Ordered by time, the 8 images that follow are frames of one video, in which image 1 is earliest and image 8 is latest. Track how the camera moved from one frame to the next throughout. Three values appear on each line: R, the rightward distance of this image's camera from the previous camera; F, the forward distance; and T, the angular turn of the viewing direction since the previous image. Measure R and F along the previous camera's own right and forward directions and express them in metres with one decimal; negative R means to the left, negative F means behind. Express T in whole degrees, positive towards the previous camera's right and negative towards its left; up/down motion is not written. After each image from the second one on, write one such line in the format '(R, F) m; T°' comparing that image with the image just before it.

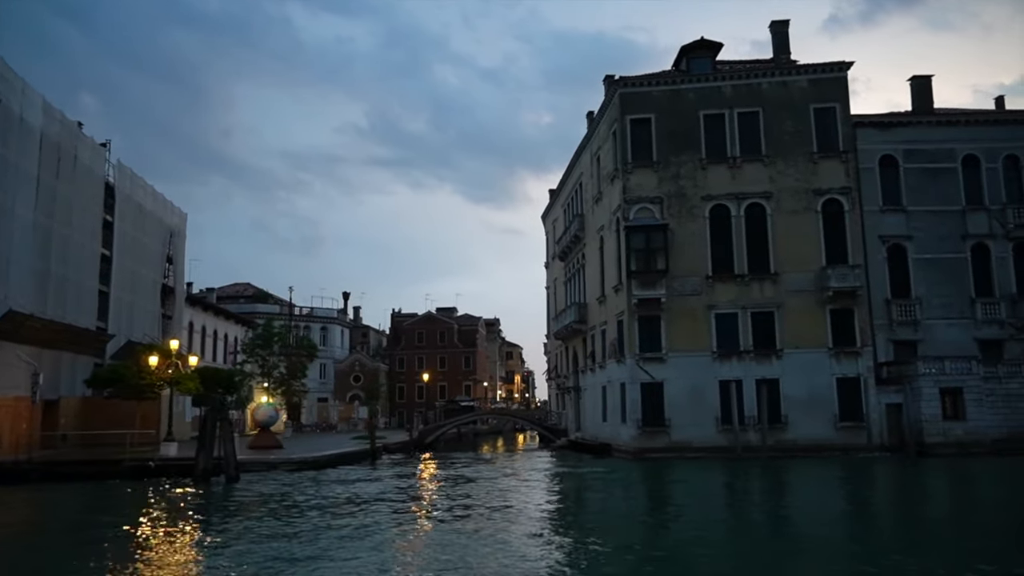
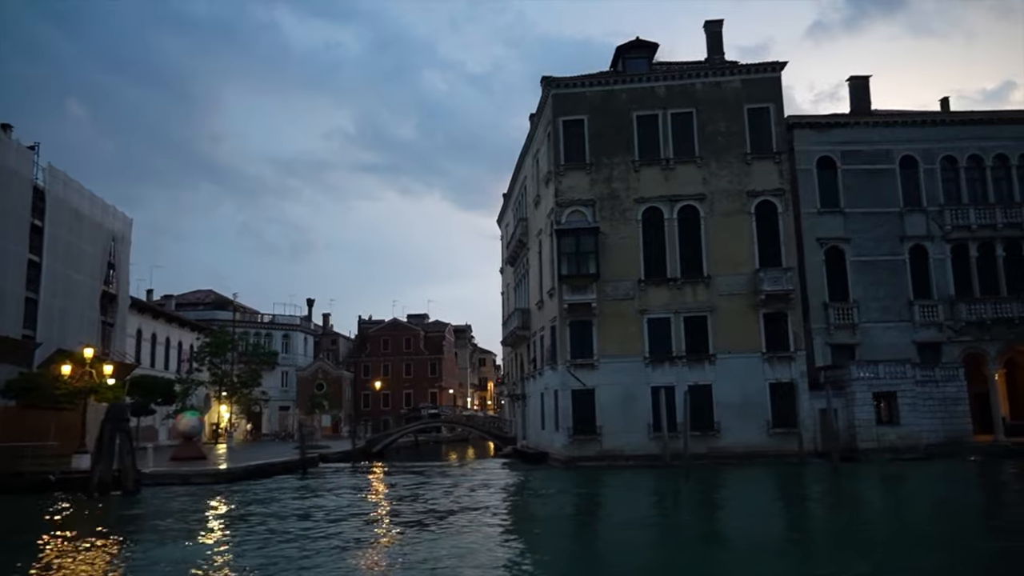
(+2.6, +0.7) m; +1°
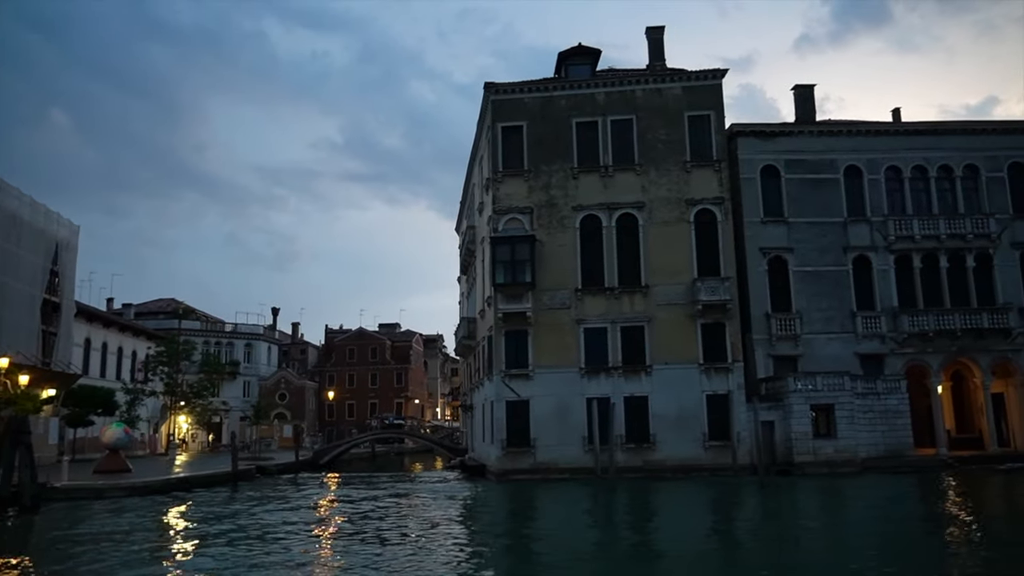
(+2.2, +0.6) m; +1°
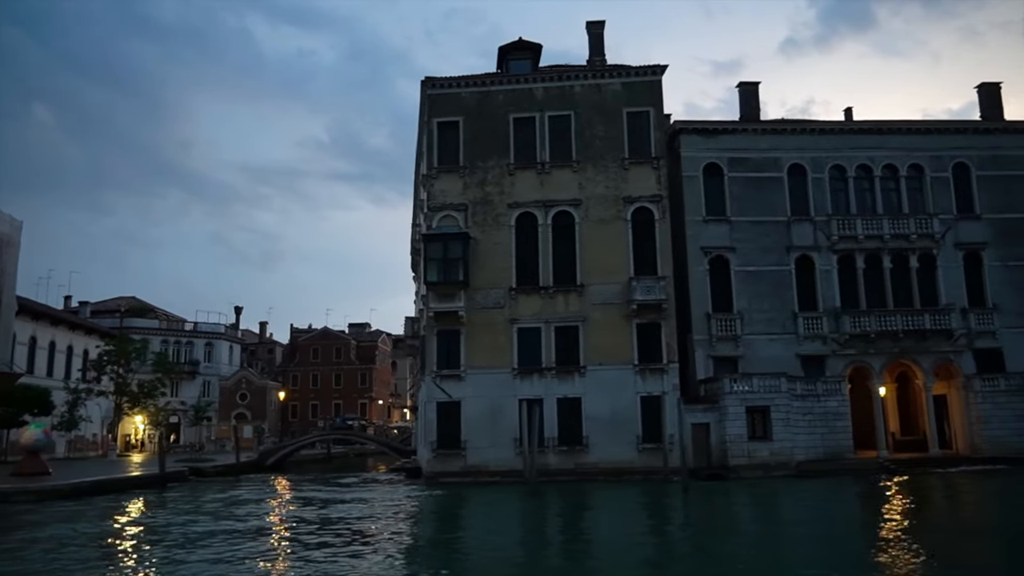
(+2.2, +0.7) m; +1°
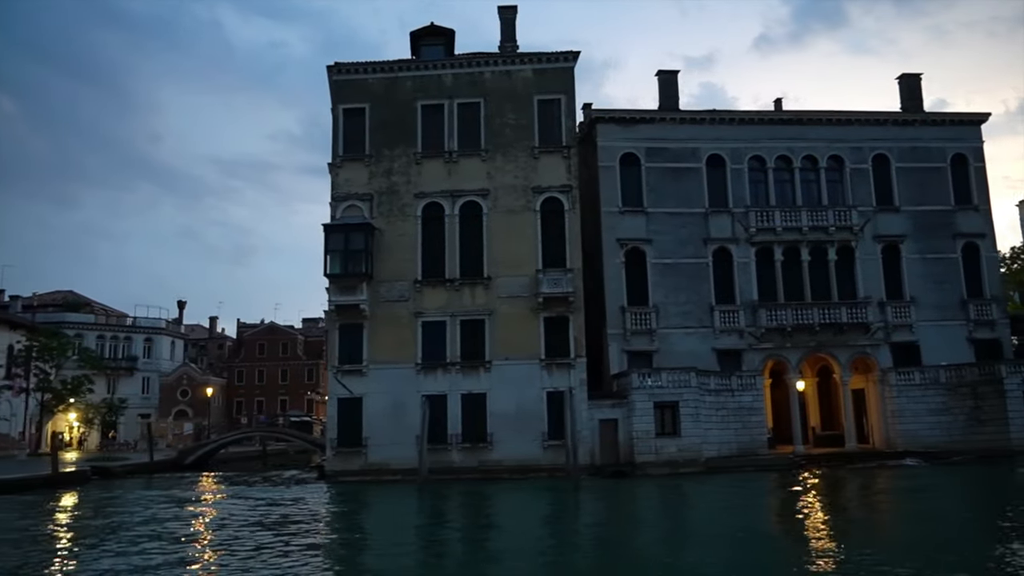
(+2.8, +0.9) m; +2°
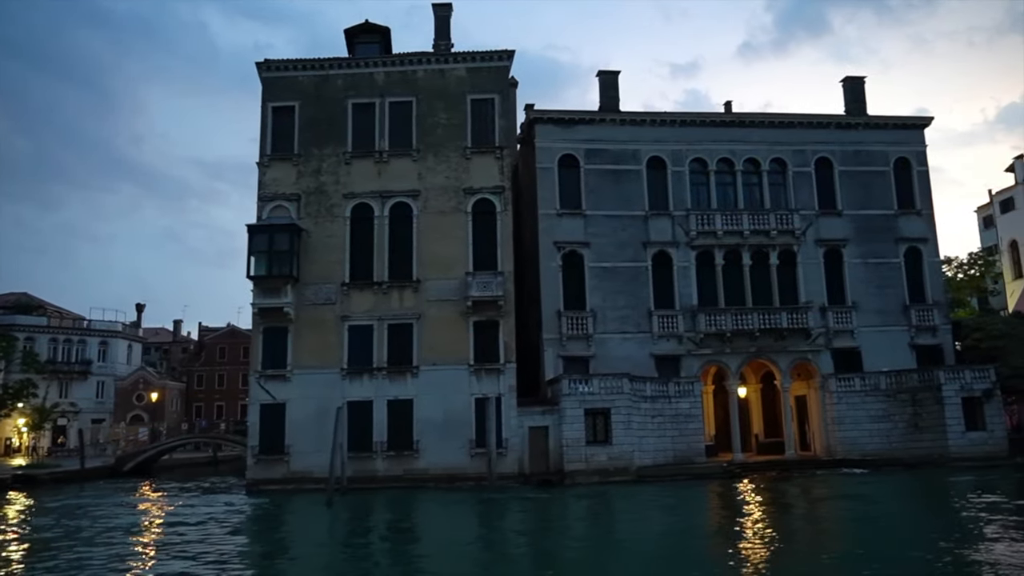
(+2.1, +0.7) m; +1°
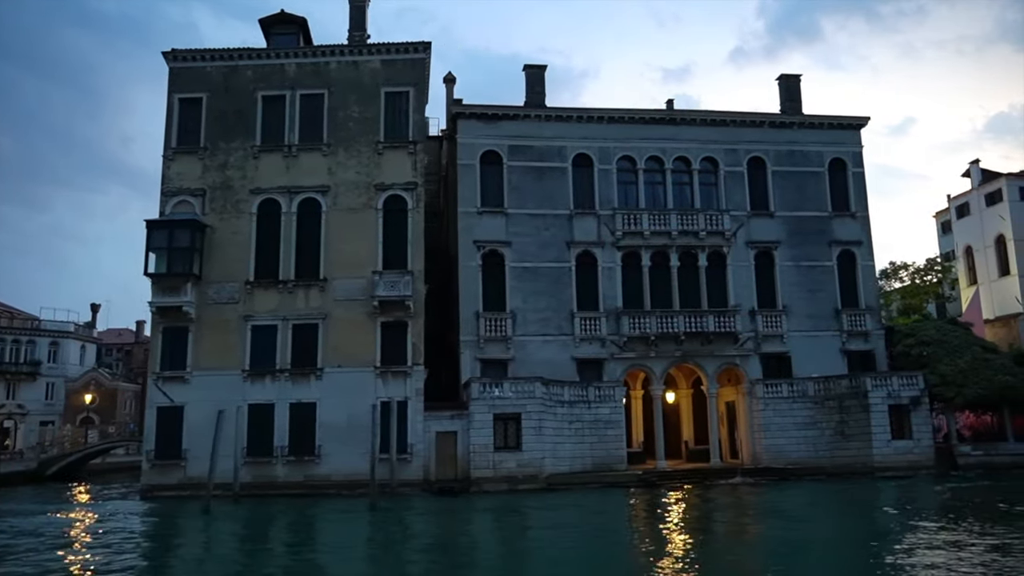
(+3.0, +1.0) m; +1°
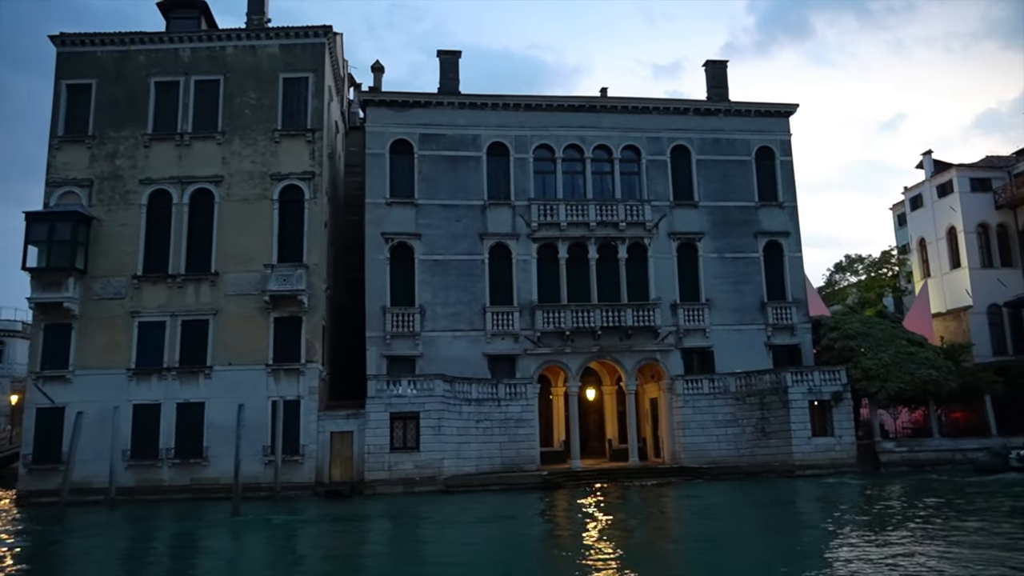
(+3.3, +1.2) m; 0°
